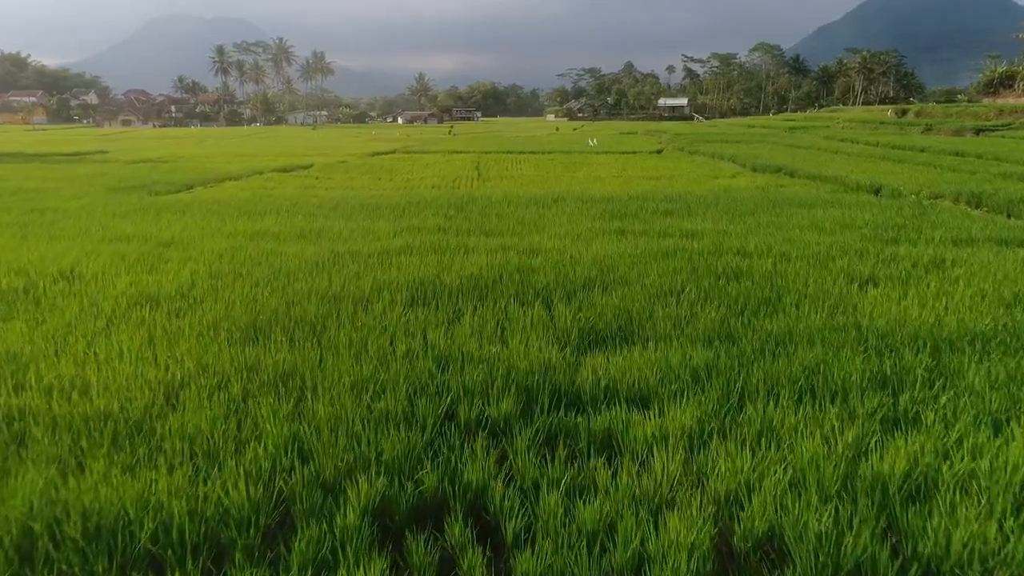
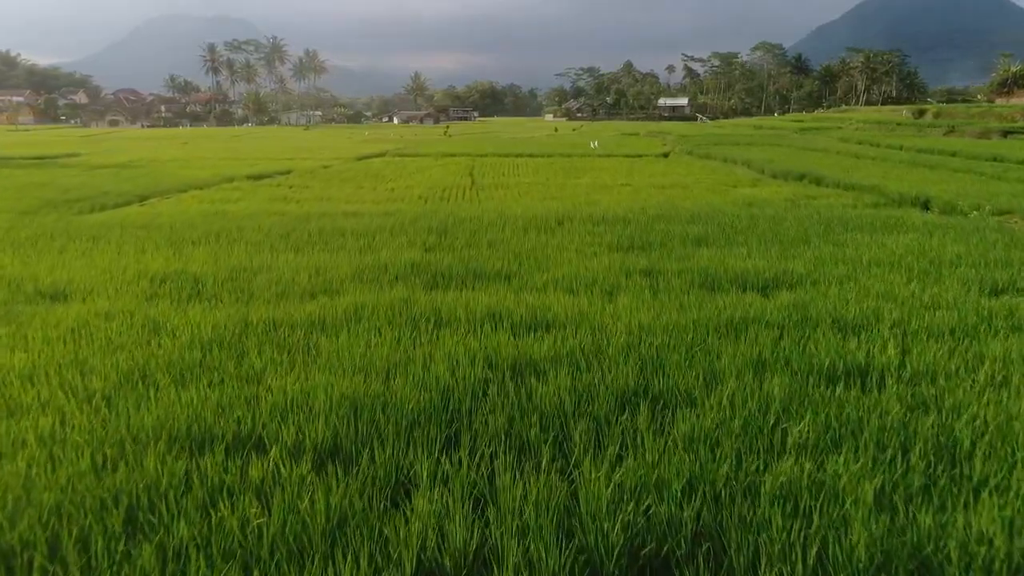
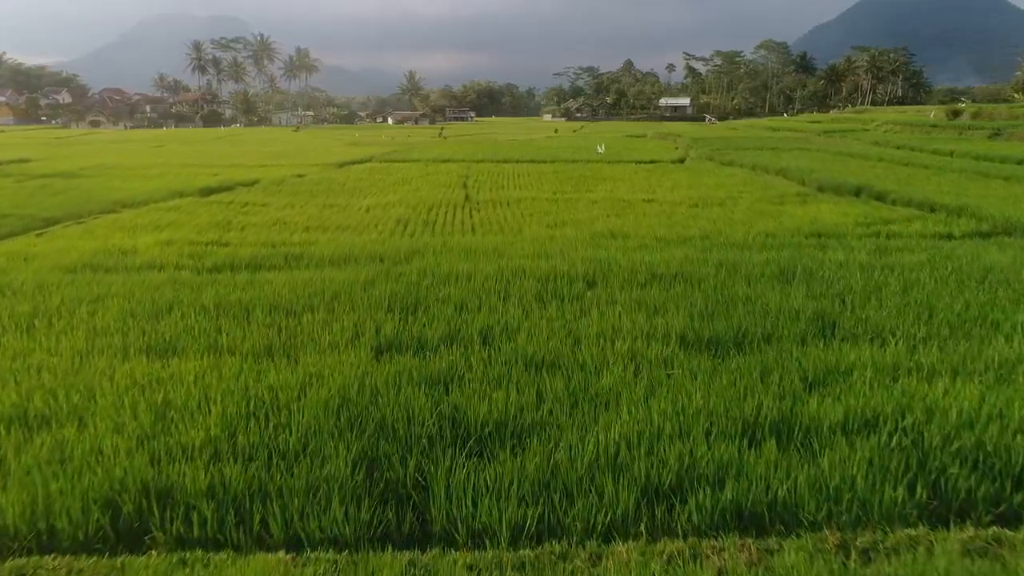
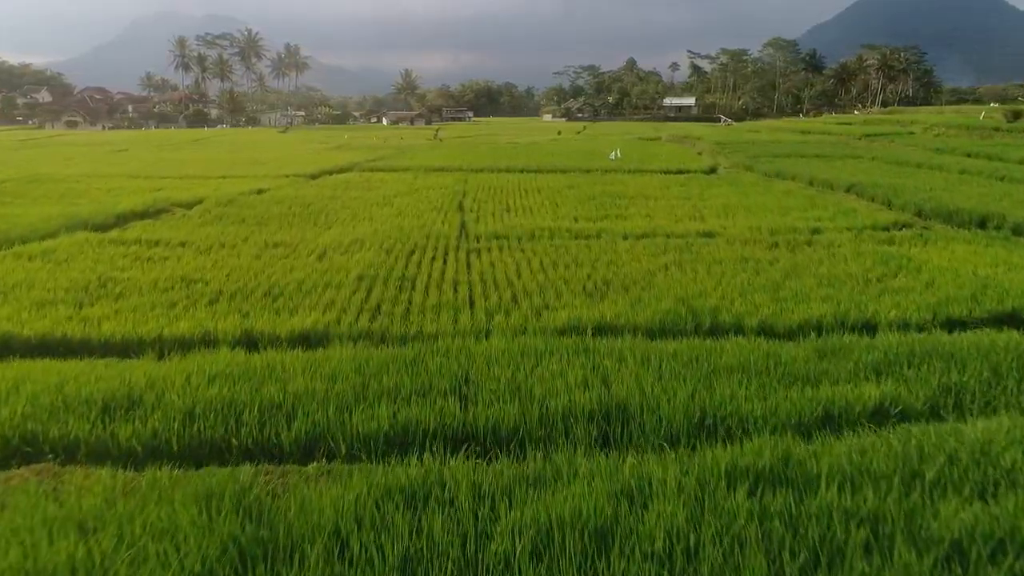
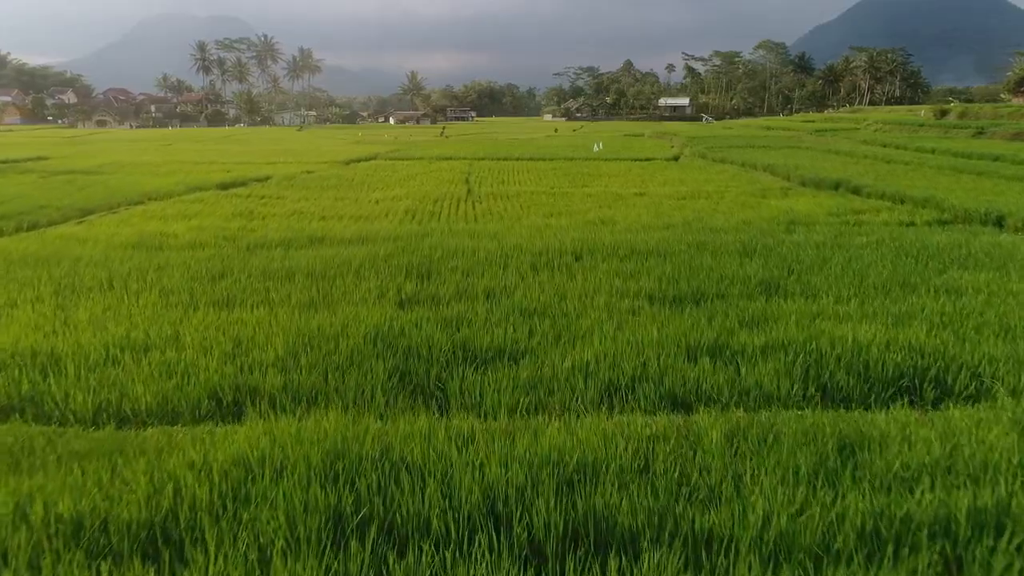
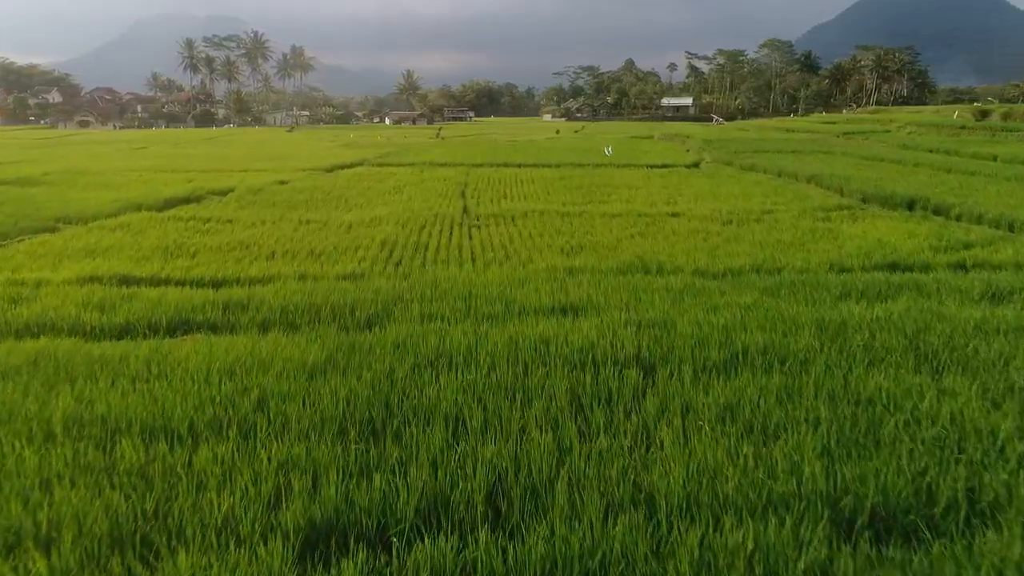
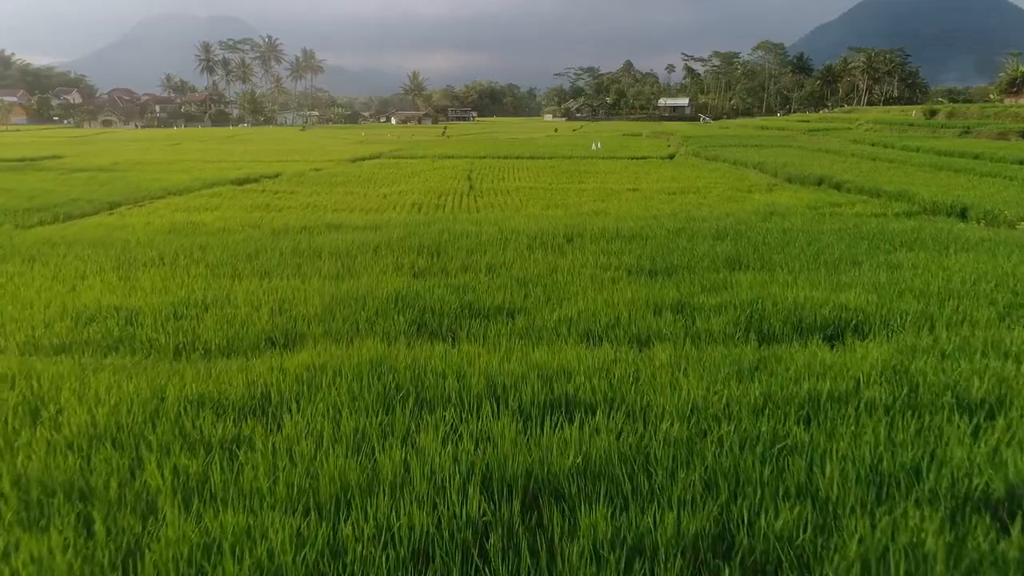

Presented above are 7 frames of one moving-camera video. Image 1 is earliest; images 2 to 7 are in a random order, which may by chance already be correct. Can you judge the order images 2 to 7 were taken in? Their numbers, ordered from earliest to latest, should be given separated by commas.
2, 7, 5, 3, 6, 4
